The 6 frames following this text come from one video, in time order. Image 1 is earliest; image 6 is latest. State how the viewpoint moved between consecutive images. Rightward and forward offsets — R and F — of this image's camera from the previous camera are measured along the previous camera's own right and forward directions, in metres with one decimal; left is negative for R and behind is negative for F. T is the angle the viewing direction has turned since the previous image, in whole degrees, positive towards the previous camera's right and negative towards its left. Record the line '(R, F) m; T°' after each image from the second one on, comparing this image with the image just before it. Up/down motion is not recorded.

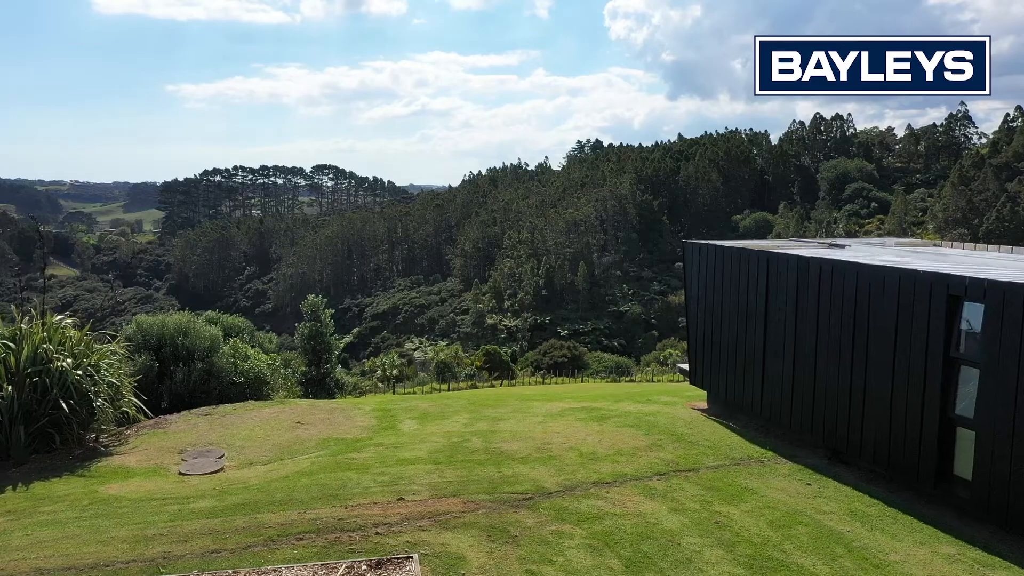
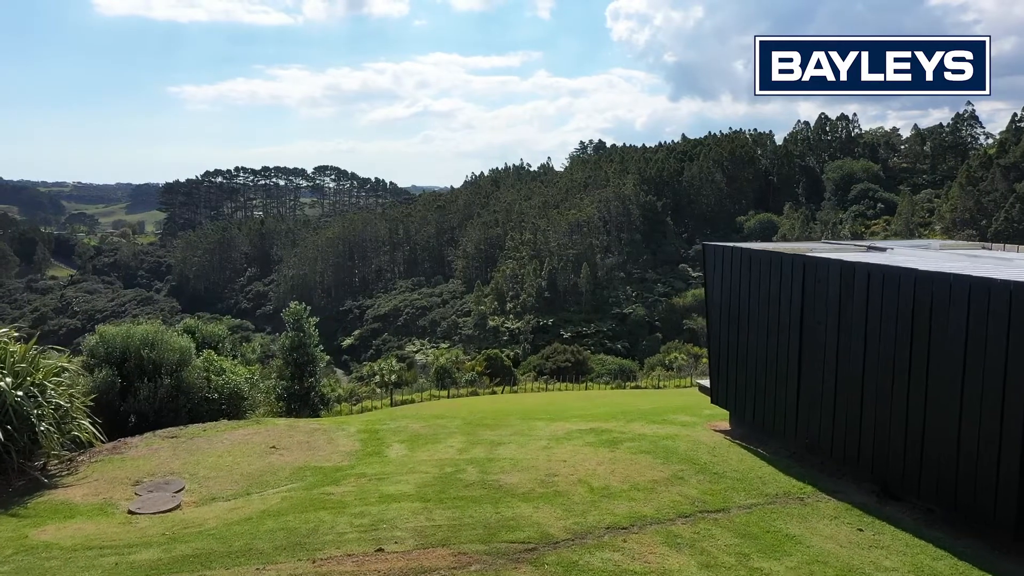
(0.0, +0.9) m; 0°
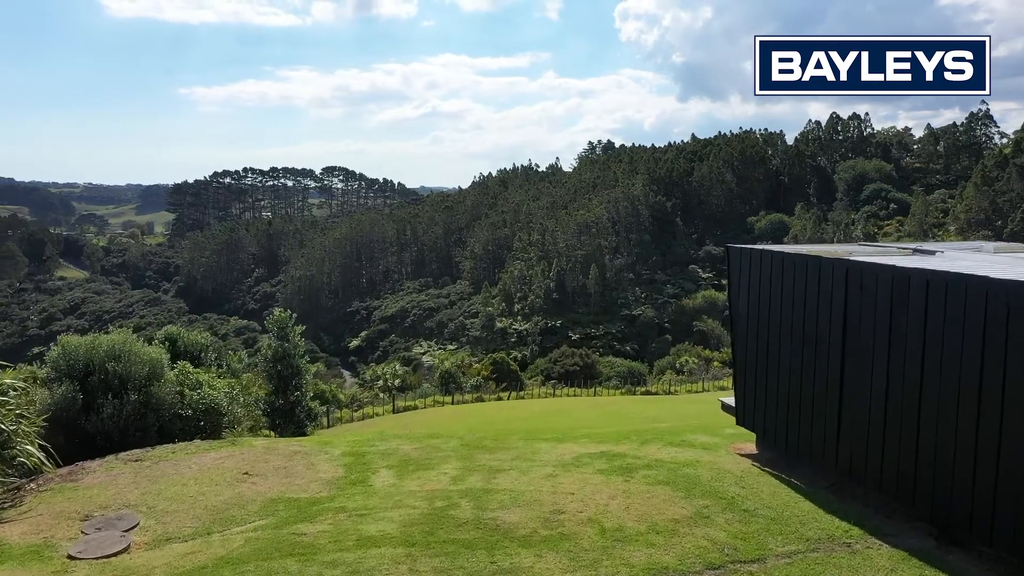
(+0.1, +0.8) m; -1°
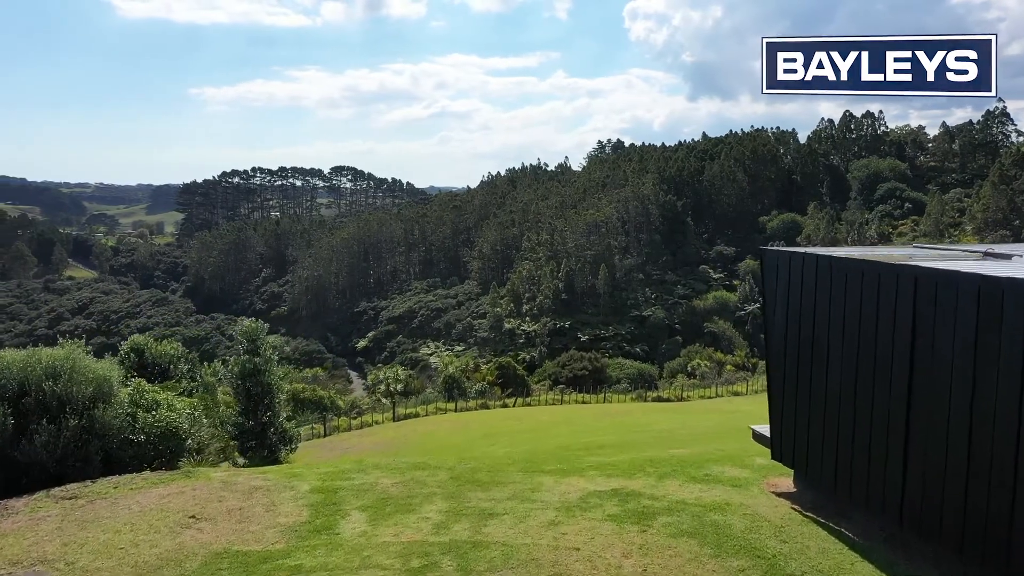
(+0.1, +1.0) m; -1°
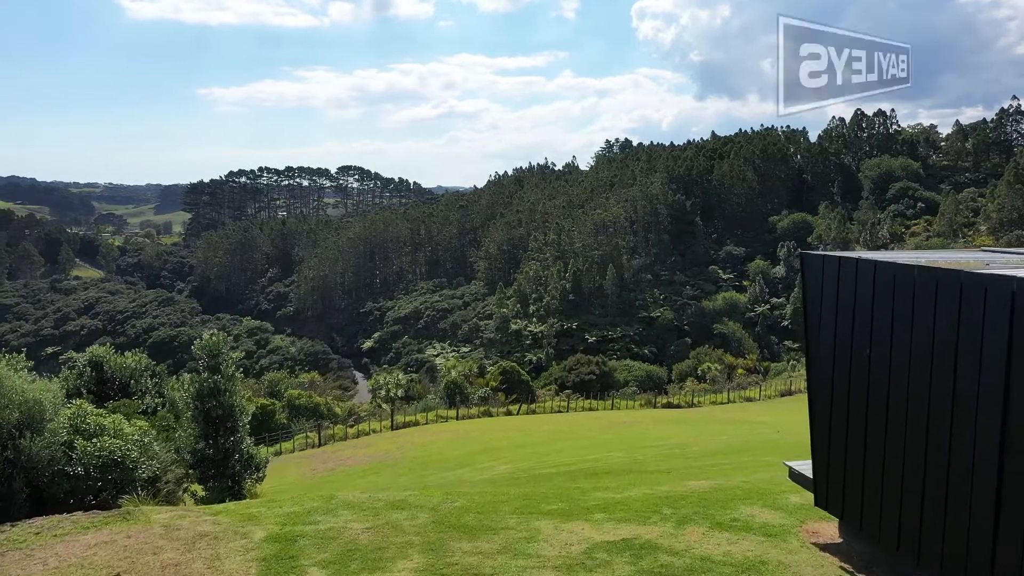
(+0.1, +0.9) m; -1°
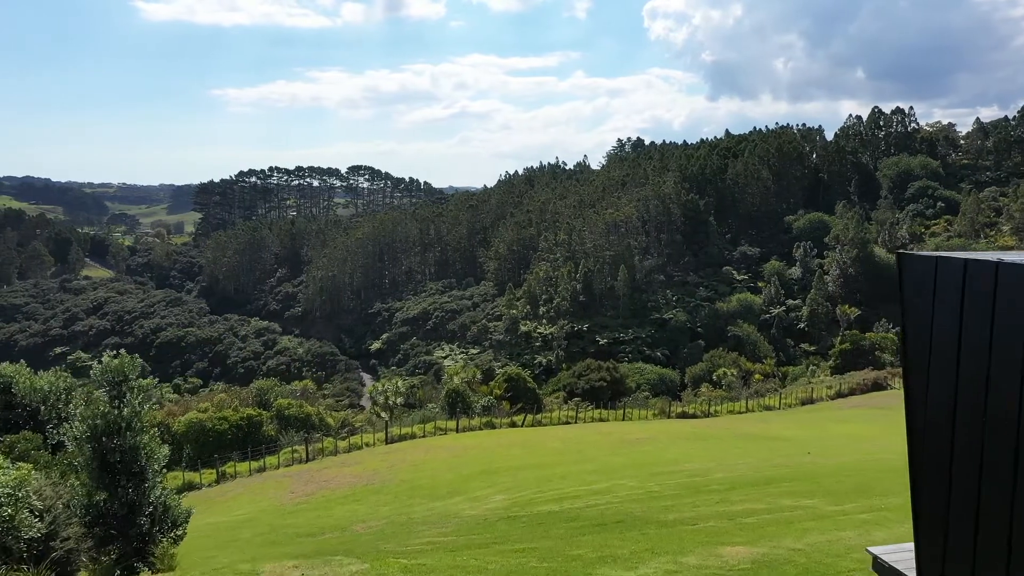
(+0.2, +1.5) m; -1°
